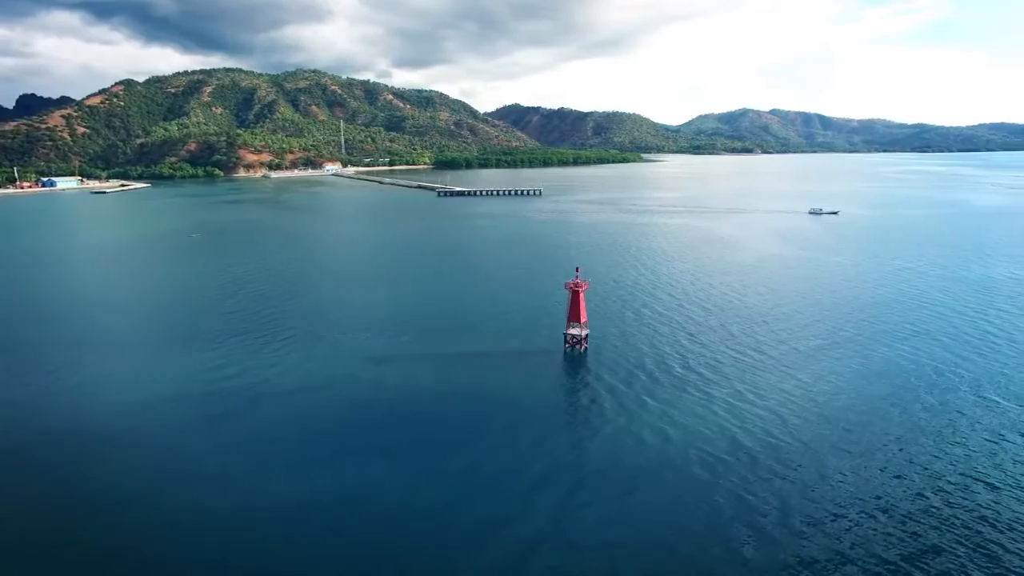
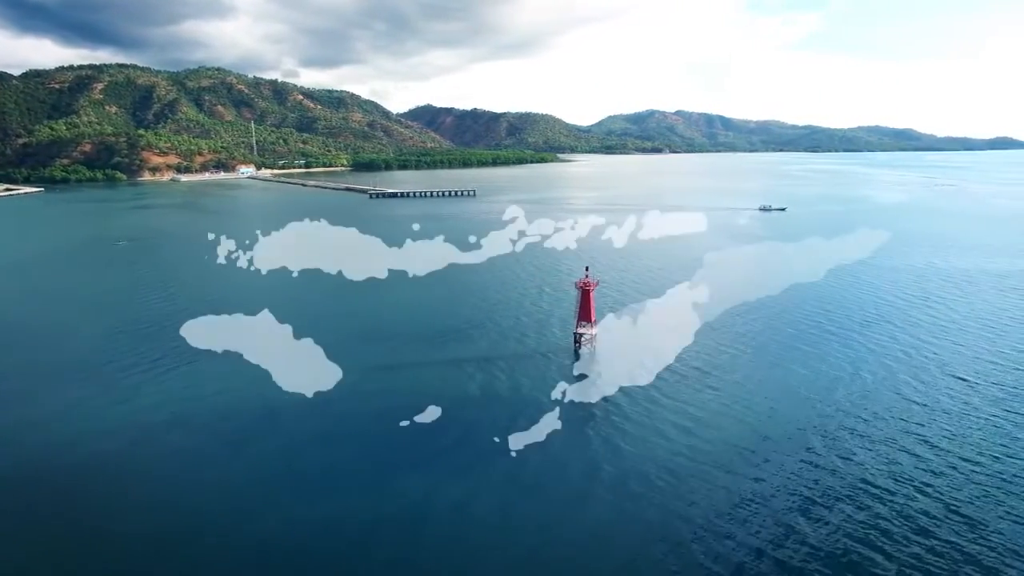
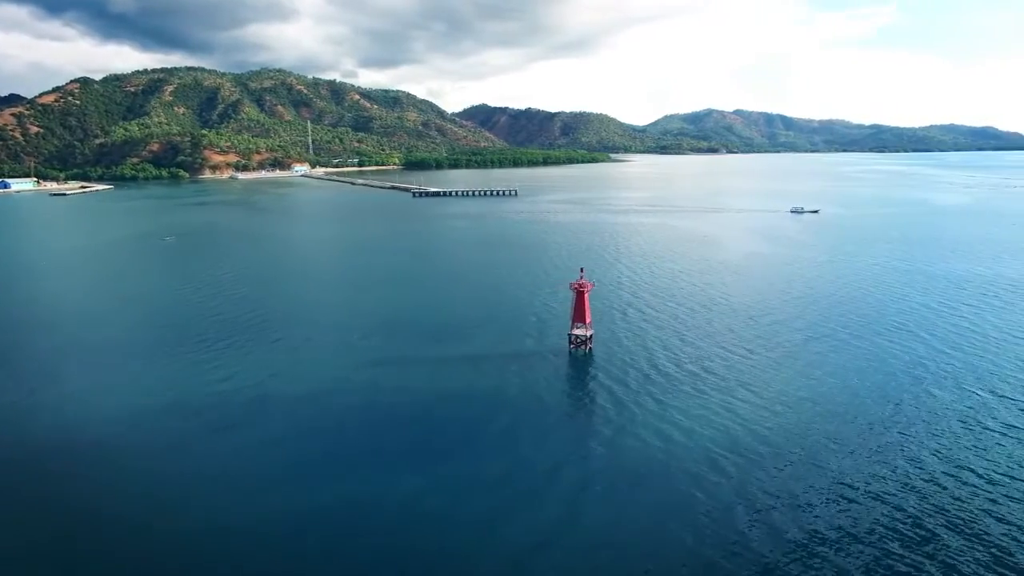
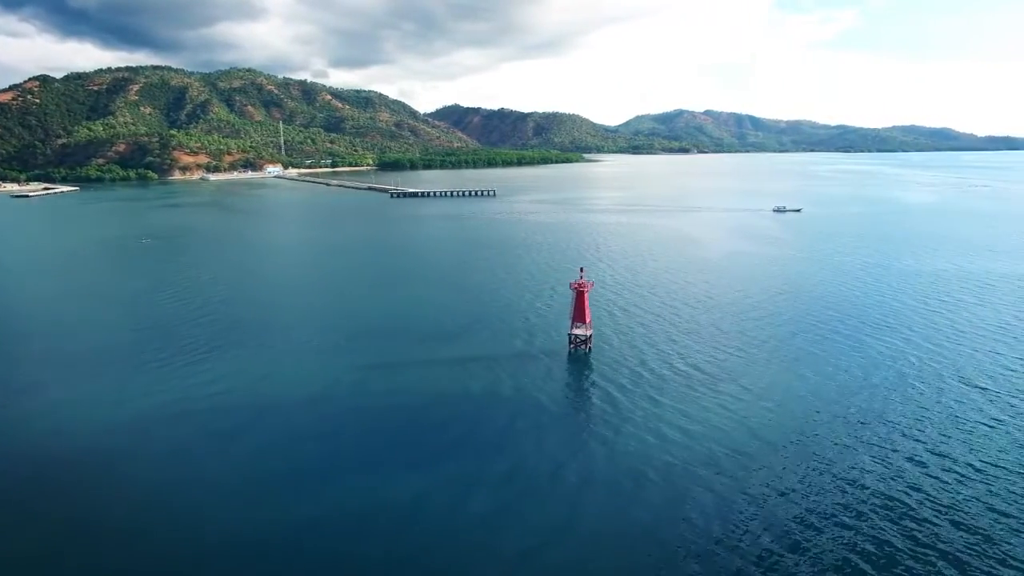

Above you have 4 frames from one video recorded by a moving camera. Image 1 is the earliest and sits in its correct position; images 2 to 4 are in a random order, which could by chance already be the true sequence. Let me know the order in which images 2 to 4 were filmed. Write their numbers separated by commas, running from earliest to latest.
3, 4, 2
